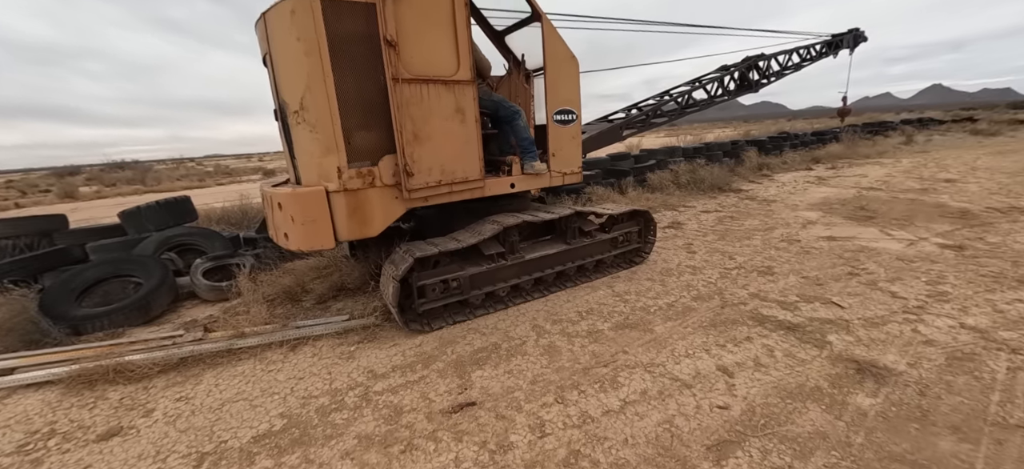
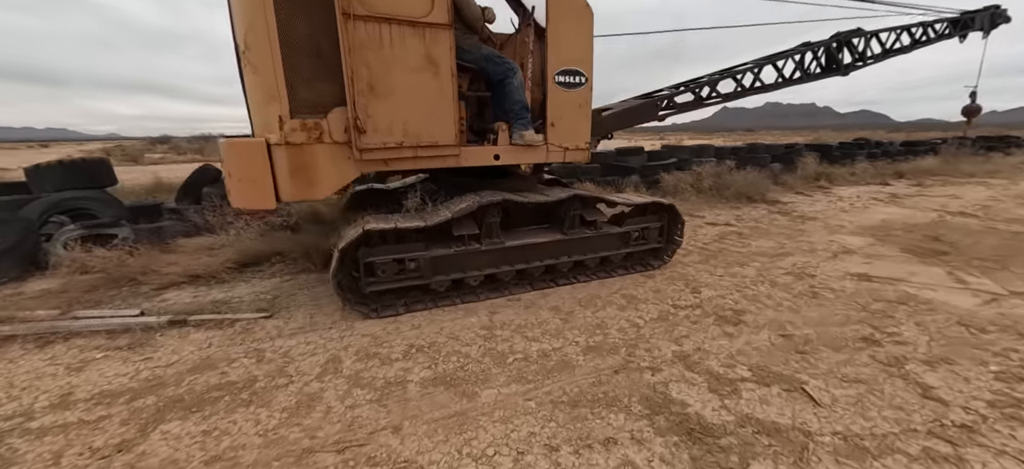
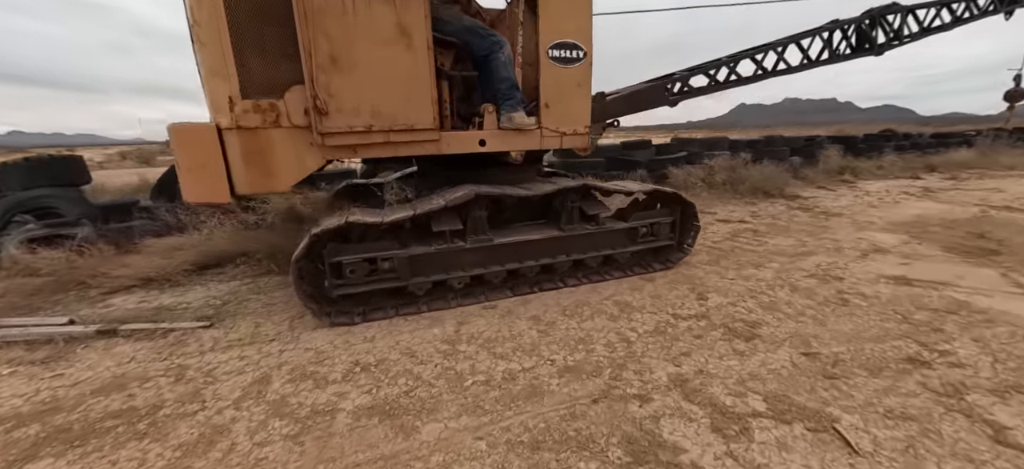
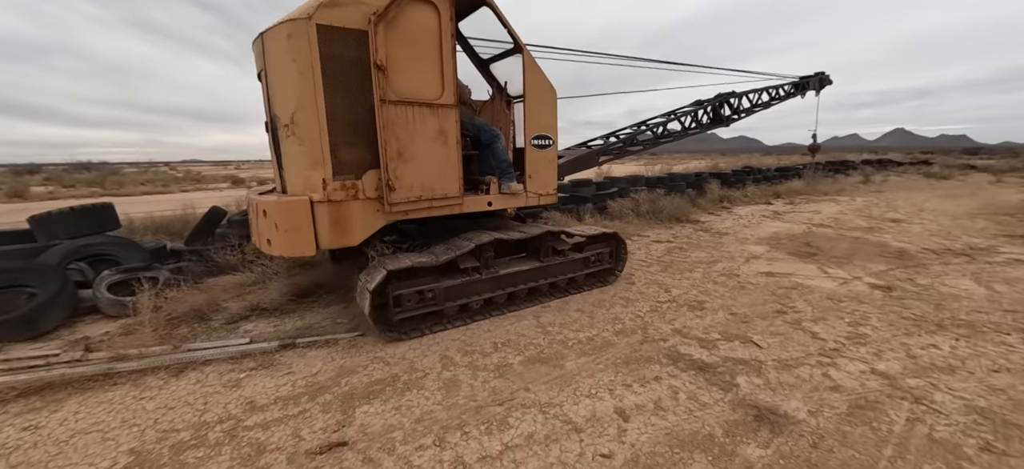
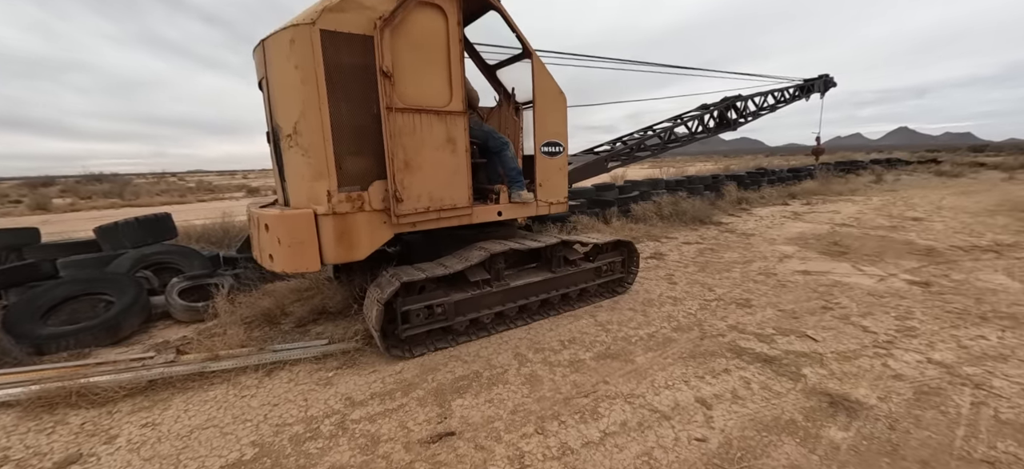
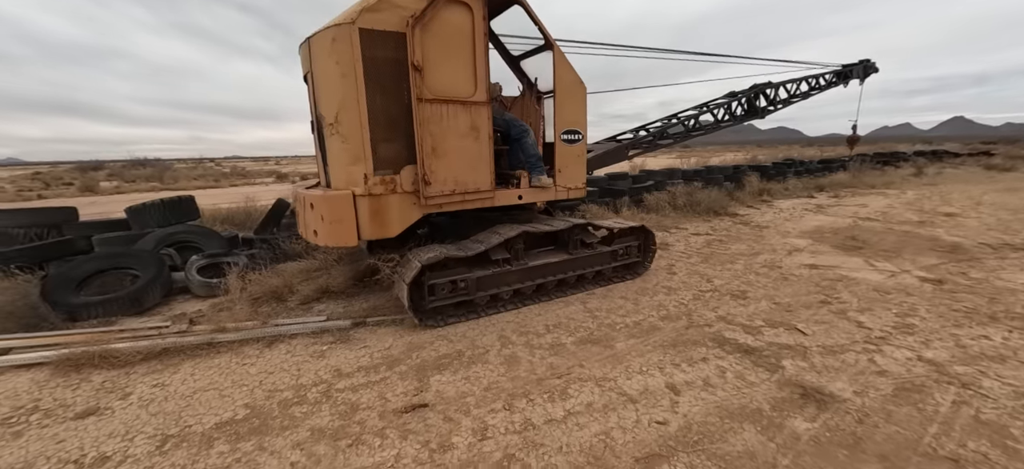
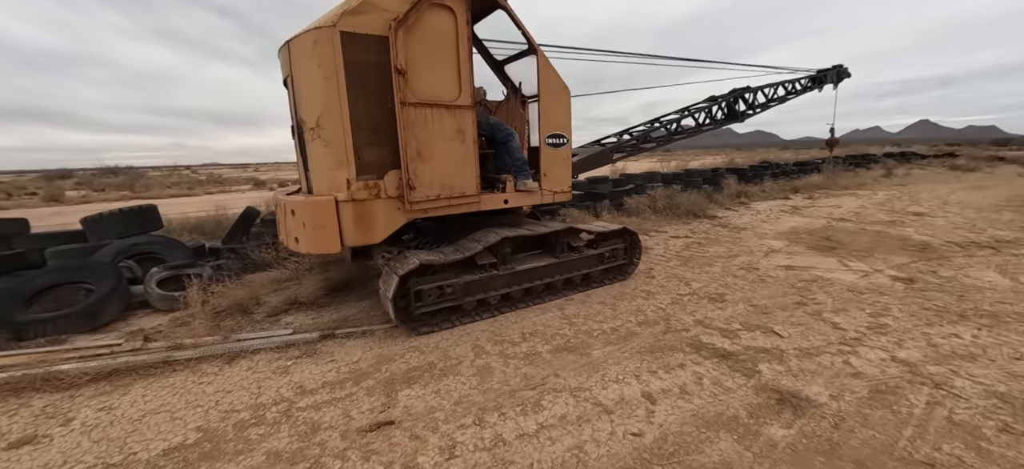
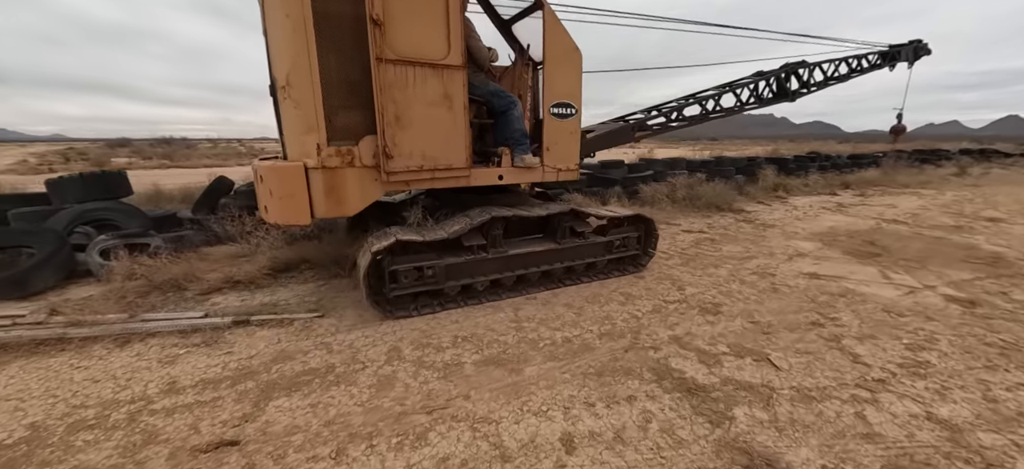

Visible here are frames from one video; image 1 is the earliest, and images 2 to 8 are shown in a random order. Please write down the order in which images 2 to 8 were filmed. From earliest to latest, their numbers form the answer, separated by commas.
5, 6, 7, 4, 8, 2, 3
